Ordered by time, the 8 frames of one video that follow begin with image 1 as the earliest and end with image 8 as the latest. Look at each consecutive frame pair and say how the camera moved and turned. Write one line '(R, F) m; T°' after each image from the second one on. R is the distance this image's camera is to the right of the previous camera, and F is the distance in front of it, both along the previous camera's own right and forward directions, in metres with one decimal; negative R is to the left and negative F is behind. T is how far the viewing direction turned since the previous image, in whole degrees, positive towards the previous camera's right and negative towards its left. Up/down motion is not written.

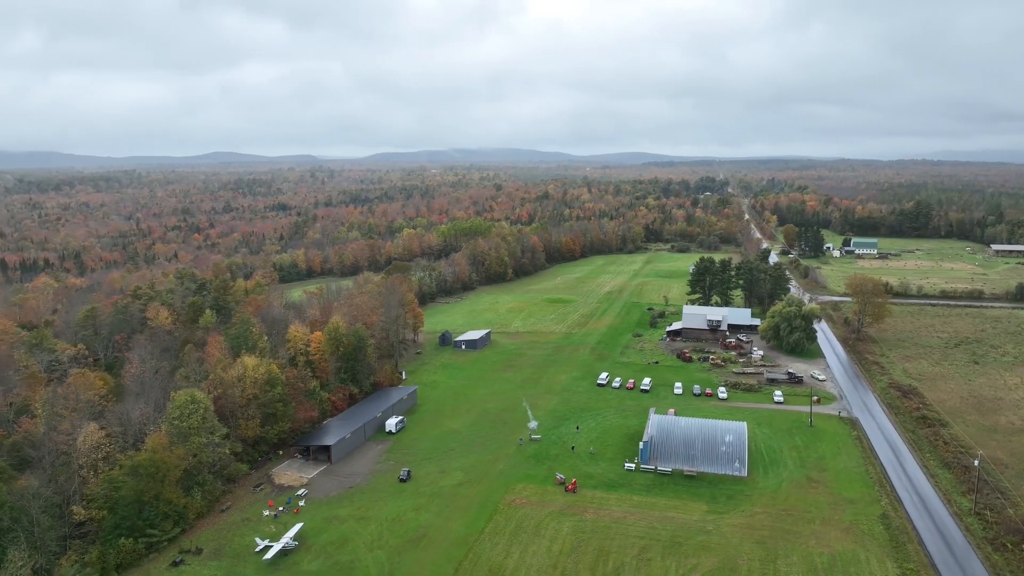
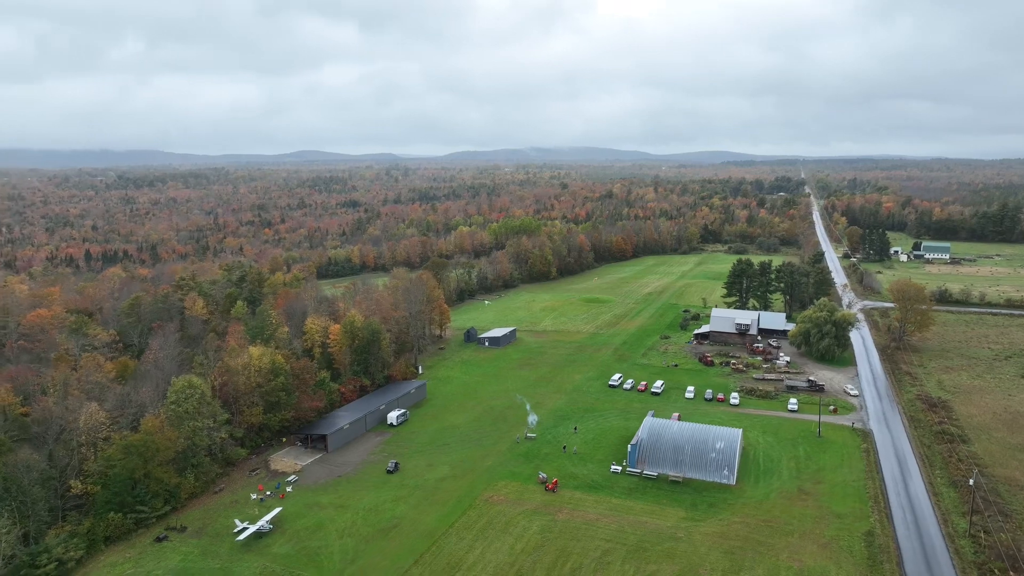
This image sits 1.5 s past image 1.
(+4.8, +0.1) m; -6°
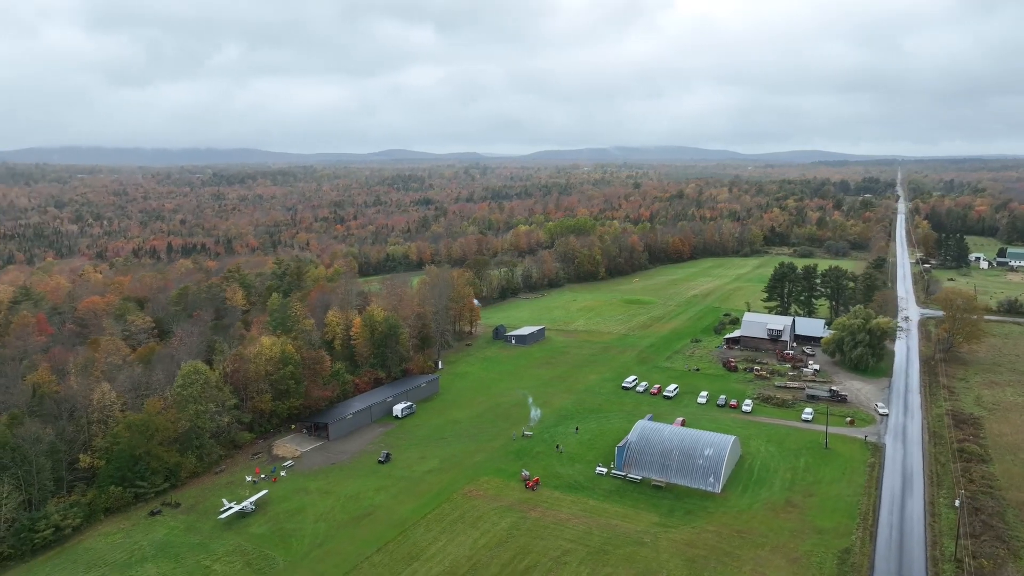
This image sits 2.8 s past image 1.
(+5.1, +0.1) m; -6°
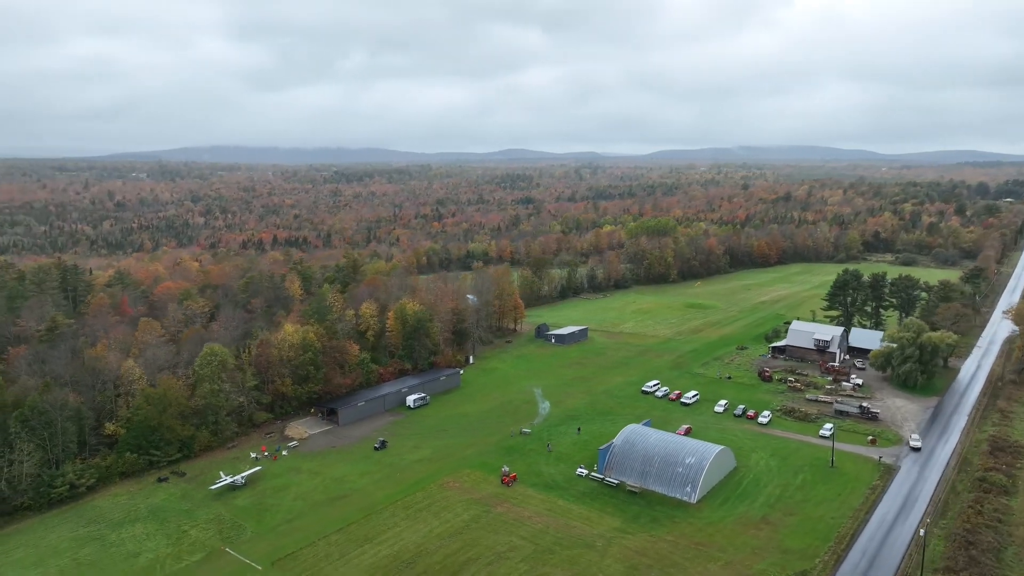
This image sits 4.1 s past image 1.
(+7.0, +0.2) m; -9°
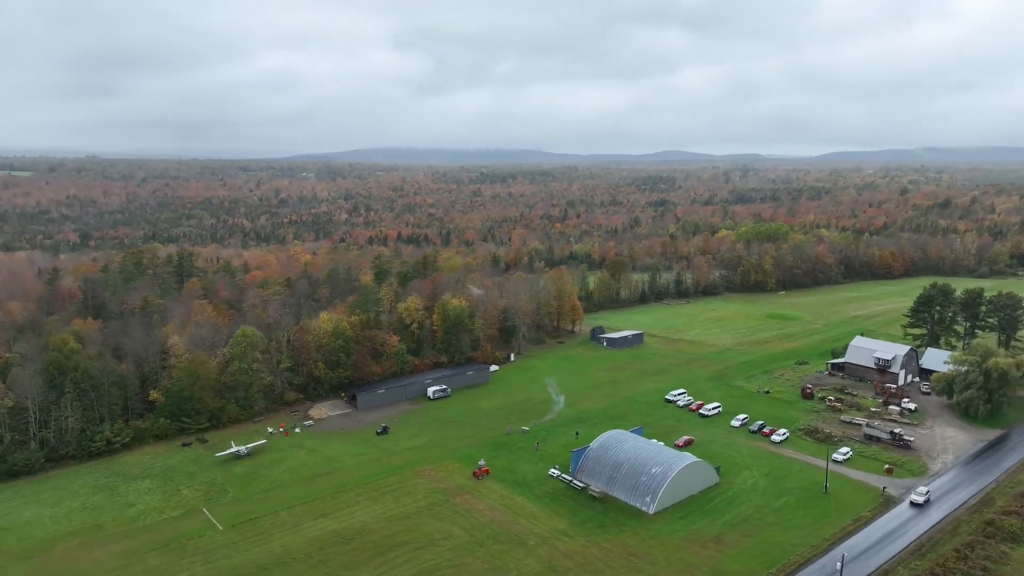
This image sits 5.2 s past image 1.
(+9.2, +0.3) m; -12°
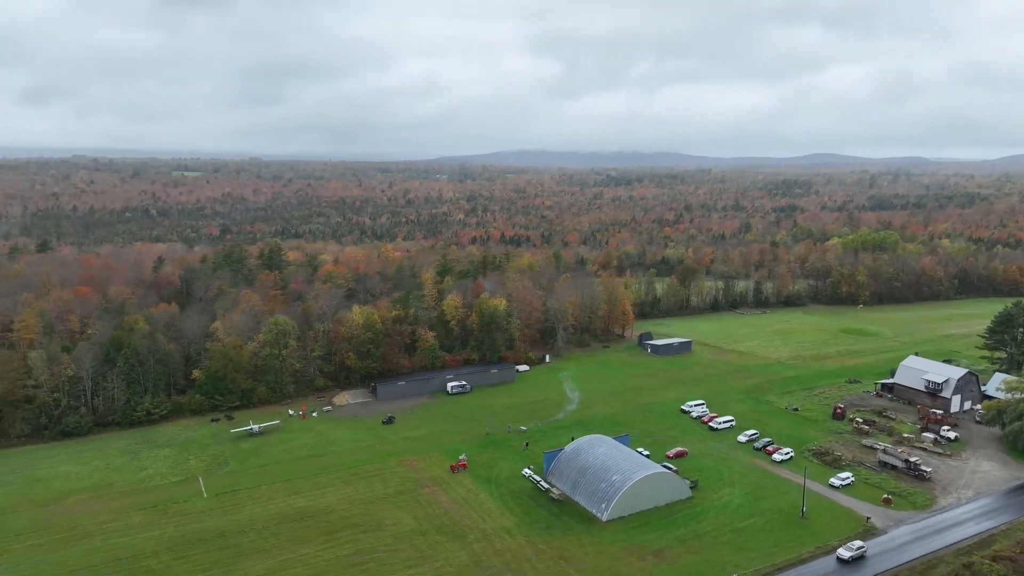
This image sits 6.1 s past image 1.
(+8.3, +0.2) m; -11°
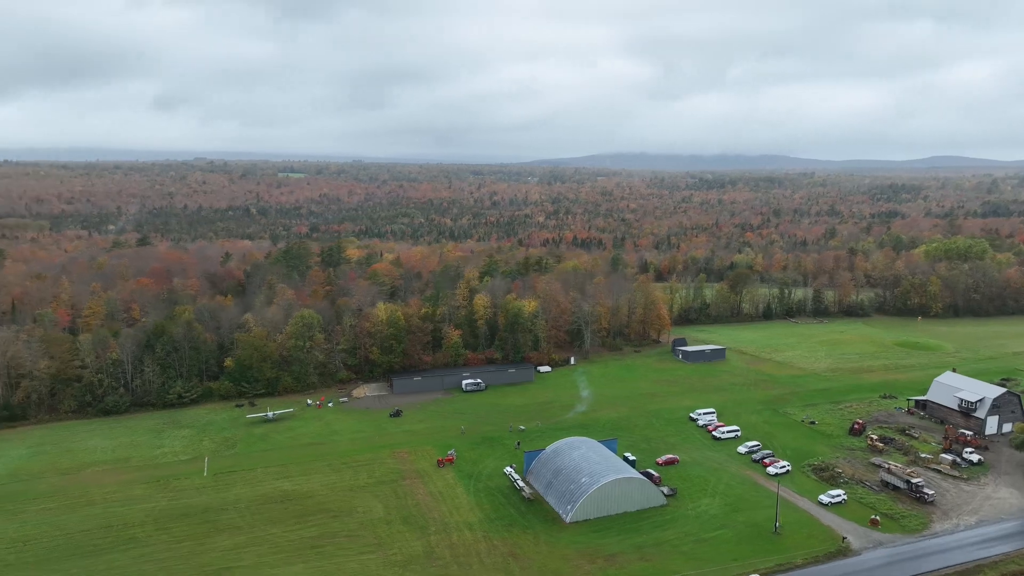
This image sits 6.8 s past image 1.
(+6.0, -0.1) m; -8°
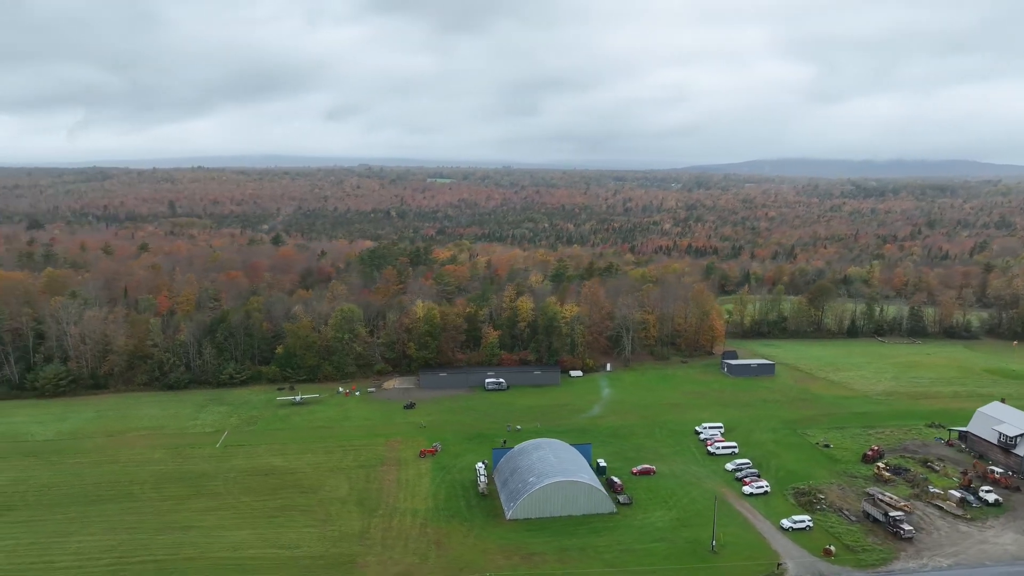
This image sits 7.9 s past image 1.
(+9.6, -0.1) m; -12°
